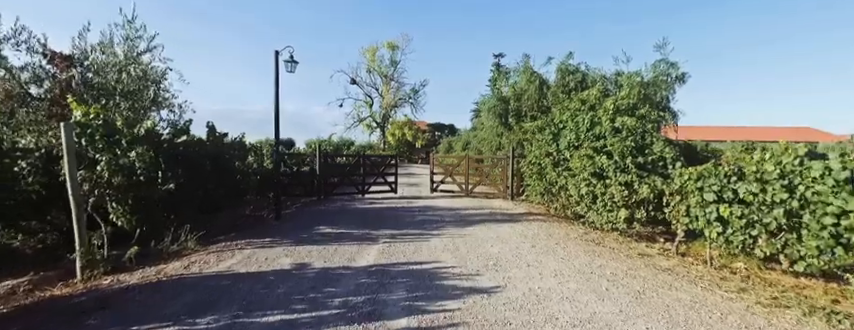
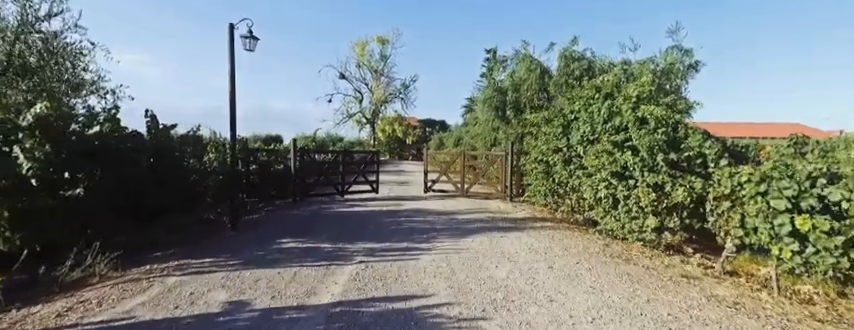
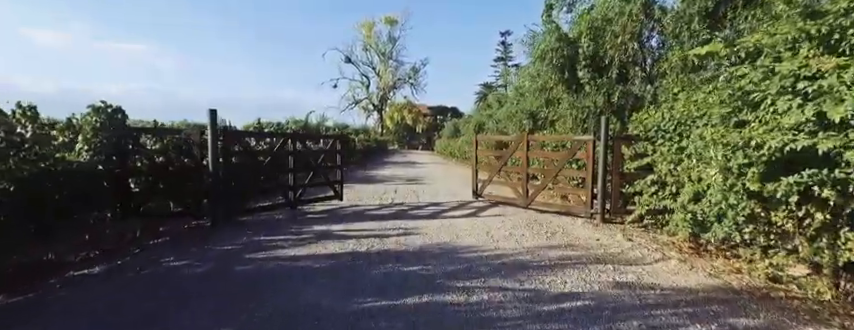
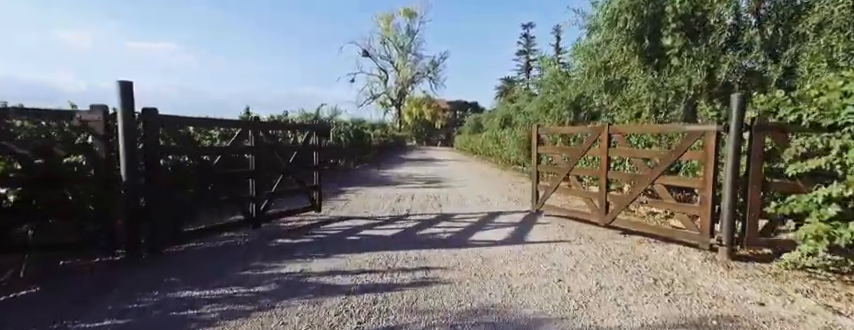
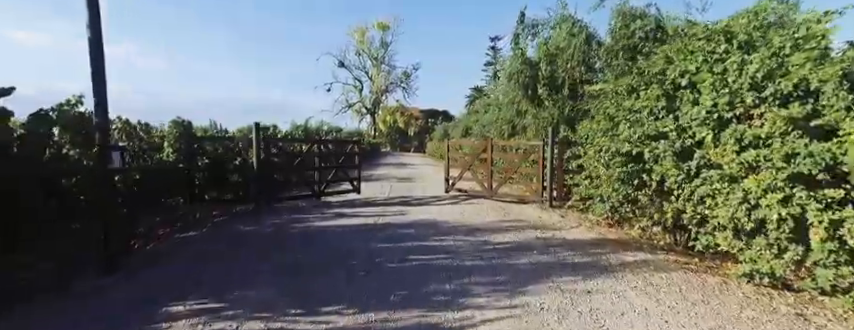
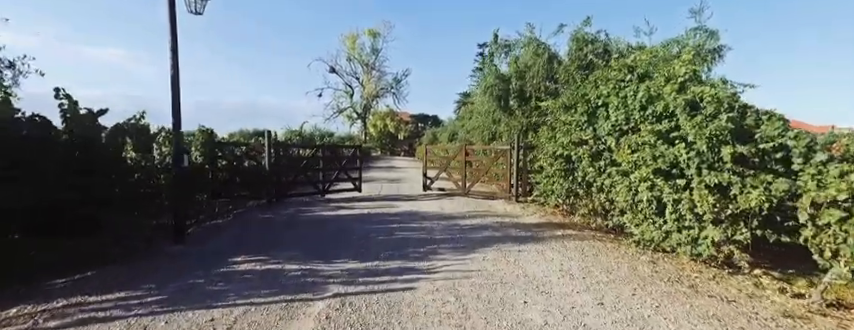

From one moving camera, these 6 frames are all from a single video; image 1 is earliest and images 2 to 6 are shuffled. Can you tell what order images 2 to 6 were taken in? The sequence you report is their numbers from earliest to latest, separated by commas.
2, 6, 5, 3, 4
